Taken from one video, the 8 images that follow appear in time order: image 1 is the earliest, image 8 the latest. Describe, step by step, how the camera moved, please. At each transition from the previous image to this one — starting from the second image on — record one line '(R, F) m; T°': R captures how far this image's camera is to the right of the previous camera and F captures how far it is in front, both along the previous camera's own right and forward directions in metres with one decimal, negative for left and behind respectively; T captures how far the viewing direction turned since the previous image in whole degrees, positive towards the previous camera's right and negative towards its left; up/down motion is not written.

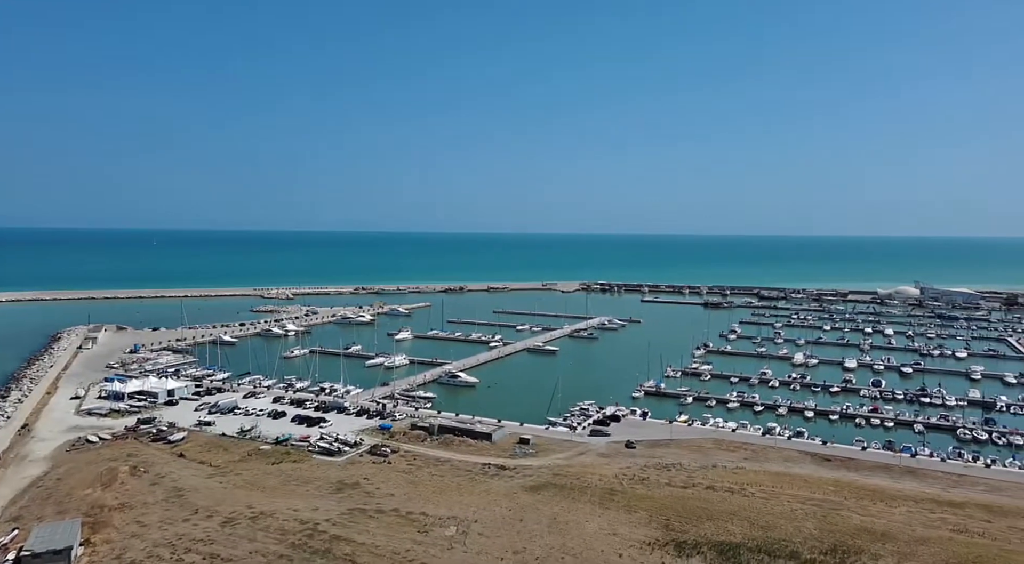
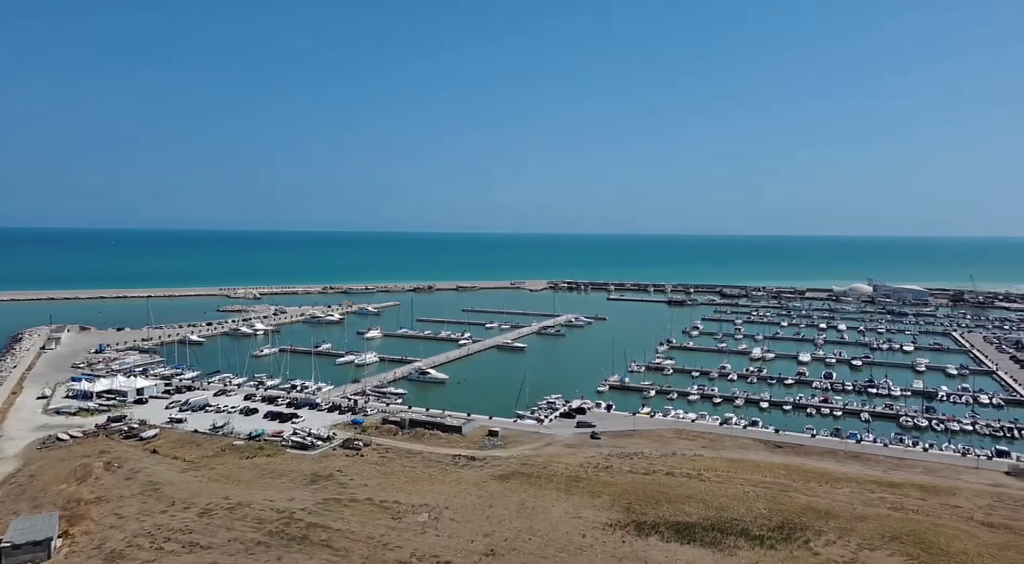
(0.0, -0.6) m; +3°
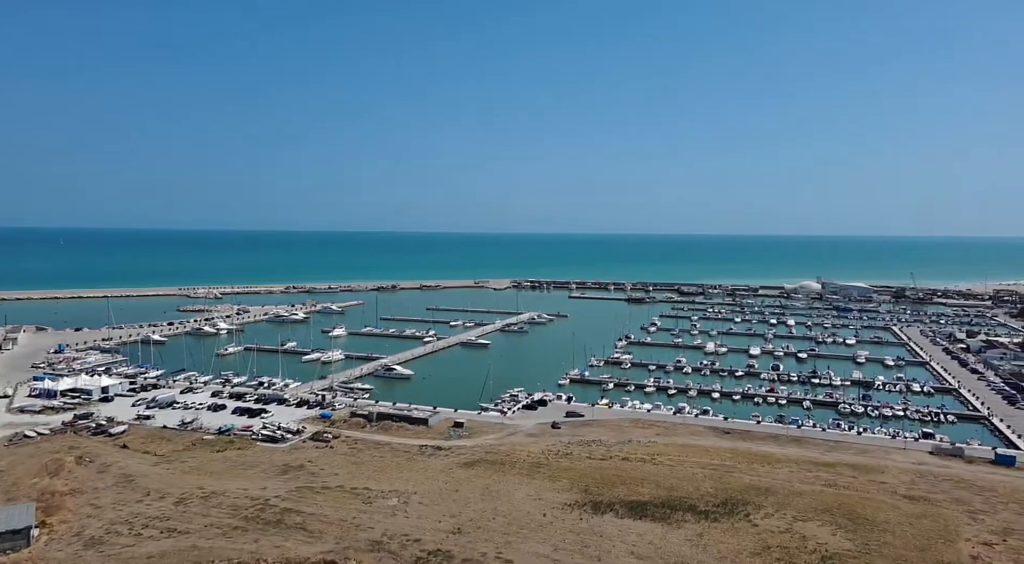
(0.0, -0.8) m; +3°
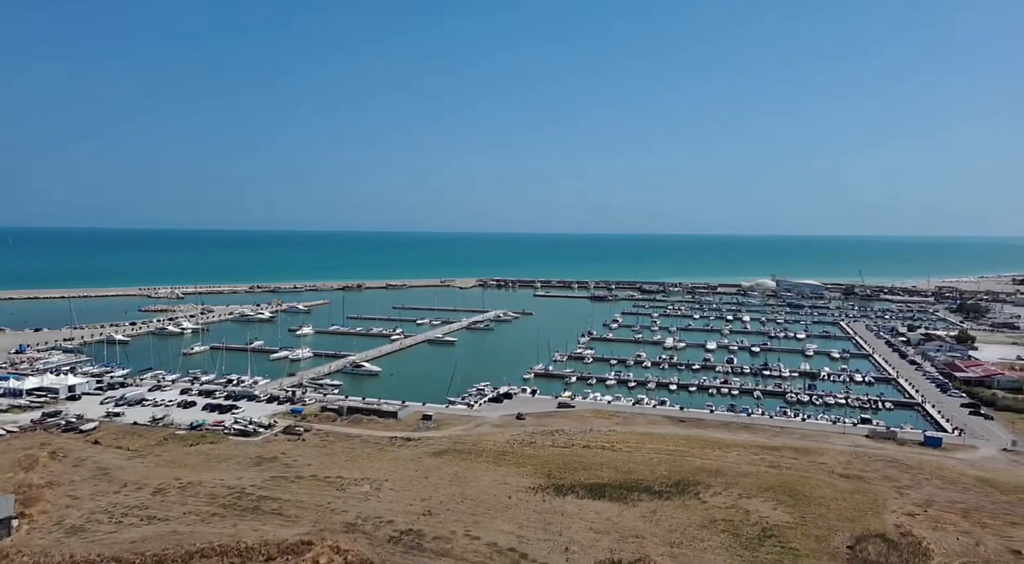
(0.0, -0.8) m; +3°
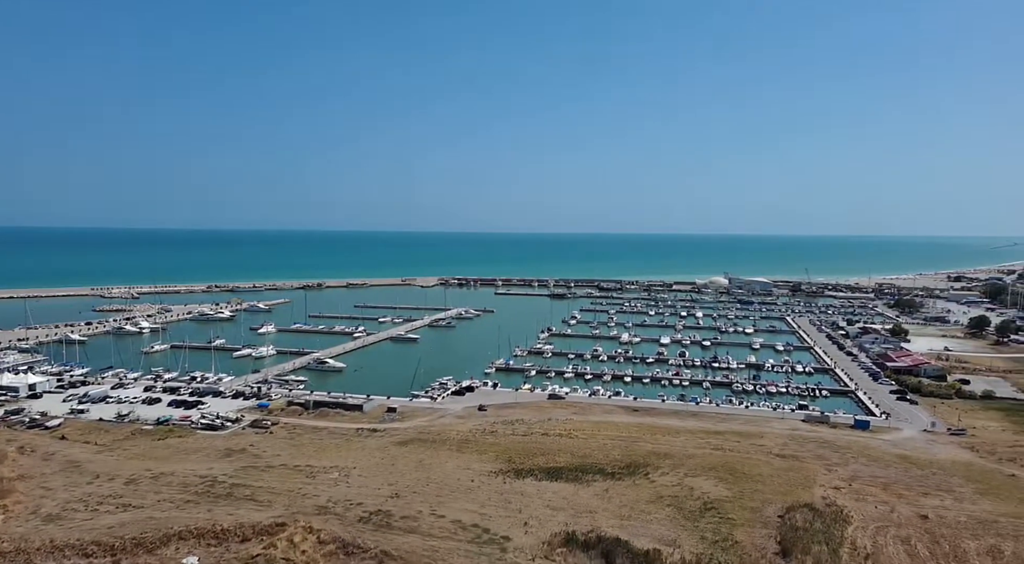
(0.0, -0.9) m; +3°
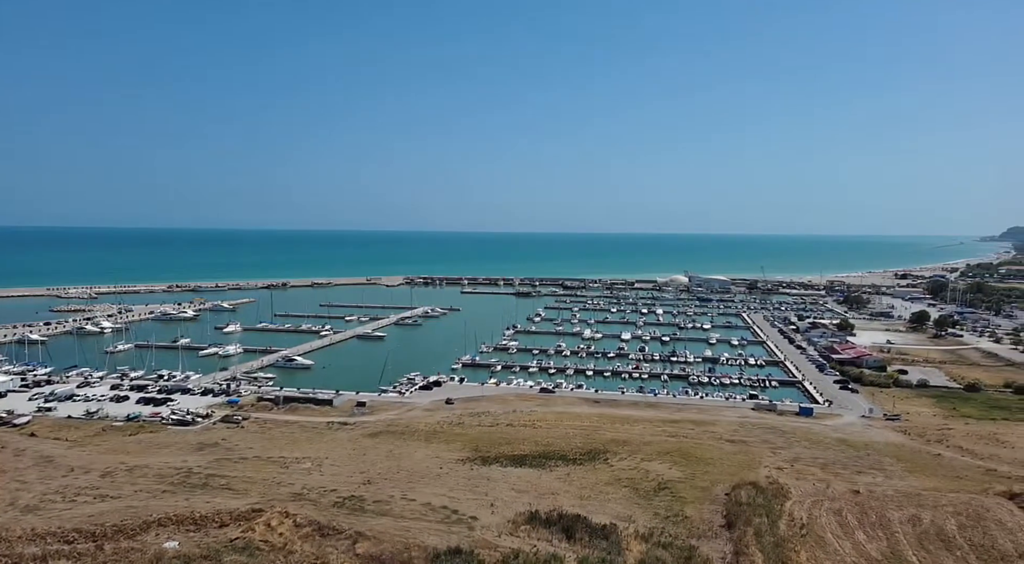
(0.0, -0.8) m; +3°
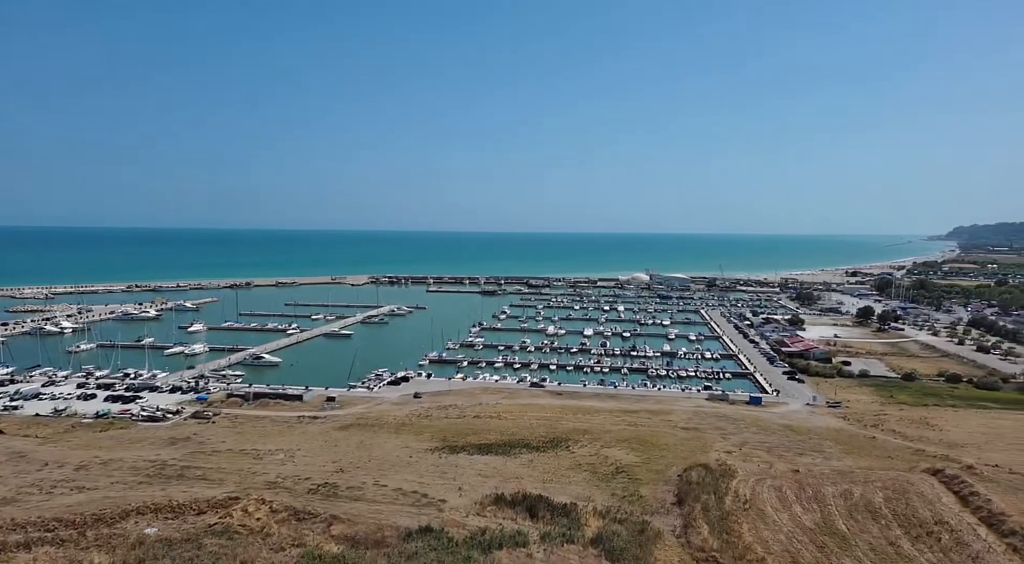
(0.0, -0.8) m; +3°
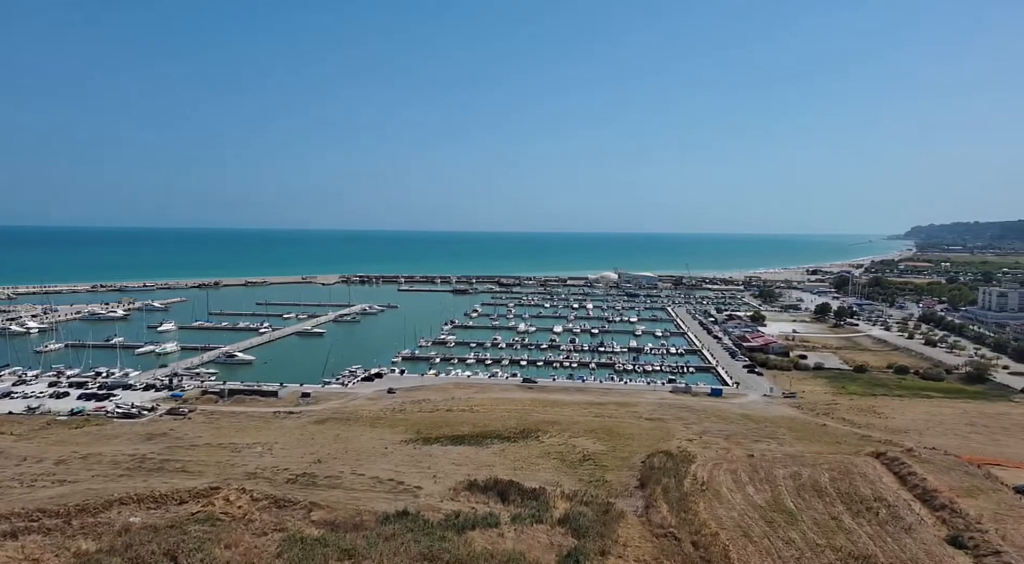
(0.0, -0.7) m; +2°
